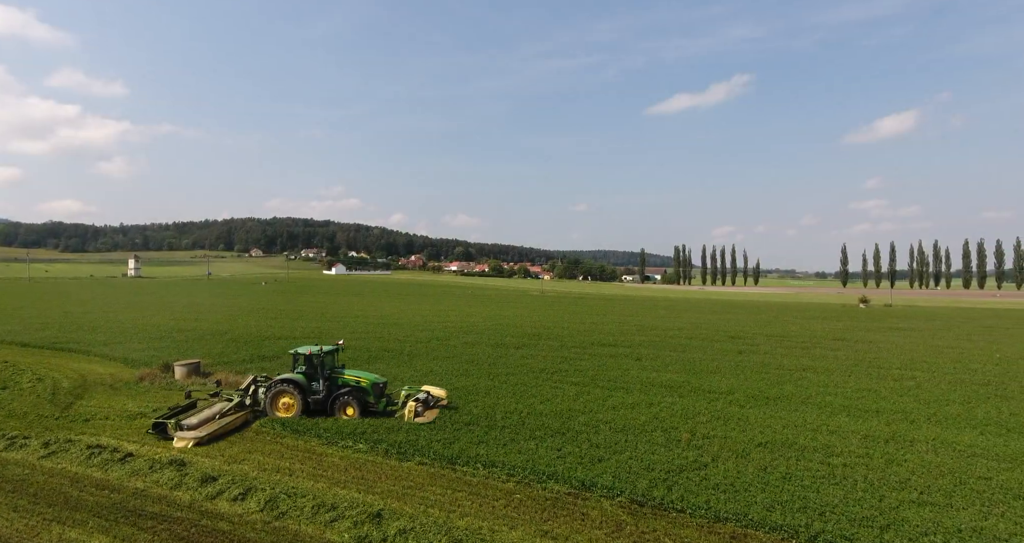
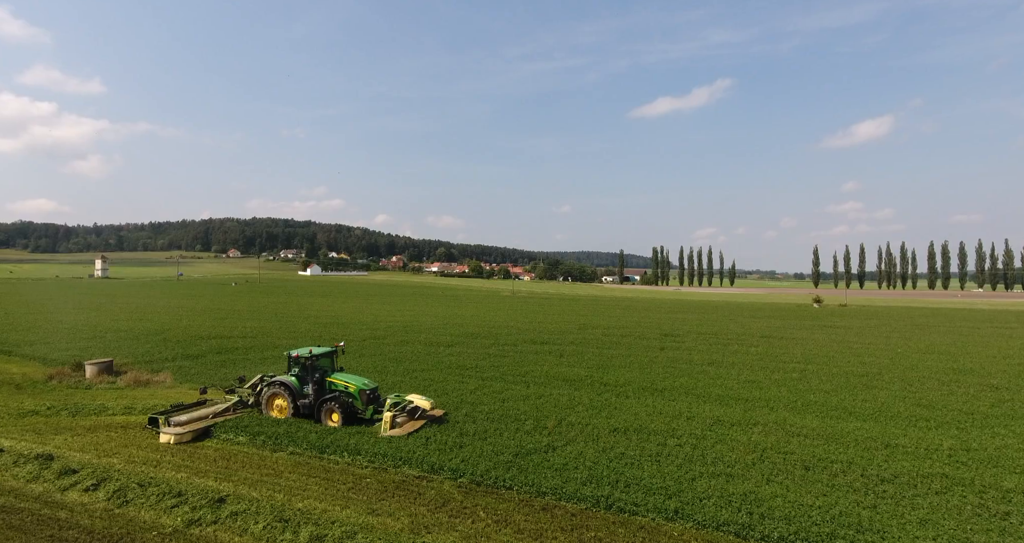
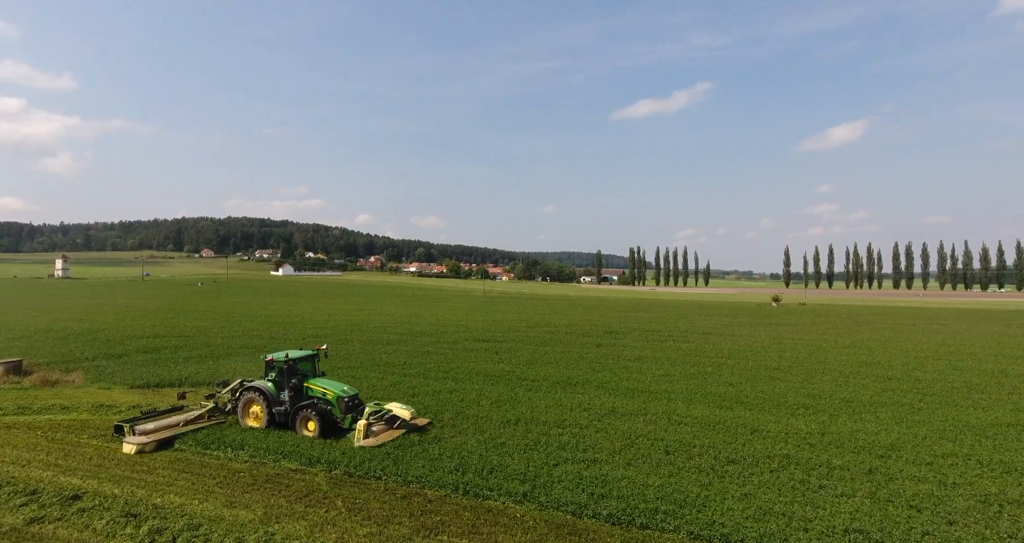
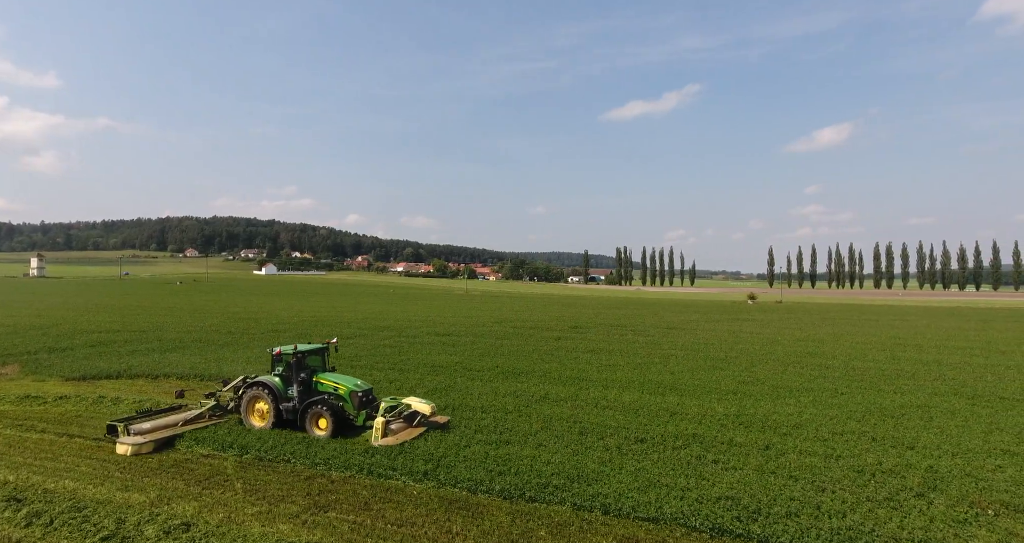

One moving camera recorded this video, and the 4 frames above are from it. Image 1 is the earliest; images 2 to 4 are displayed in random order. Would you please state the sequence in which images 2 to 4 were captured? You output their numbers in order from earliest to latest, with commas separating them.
2, 3, 4
